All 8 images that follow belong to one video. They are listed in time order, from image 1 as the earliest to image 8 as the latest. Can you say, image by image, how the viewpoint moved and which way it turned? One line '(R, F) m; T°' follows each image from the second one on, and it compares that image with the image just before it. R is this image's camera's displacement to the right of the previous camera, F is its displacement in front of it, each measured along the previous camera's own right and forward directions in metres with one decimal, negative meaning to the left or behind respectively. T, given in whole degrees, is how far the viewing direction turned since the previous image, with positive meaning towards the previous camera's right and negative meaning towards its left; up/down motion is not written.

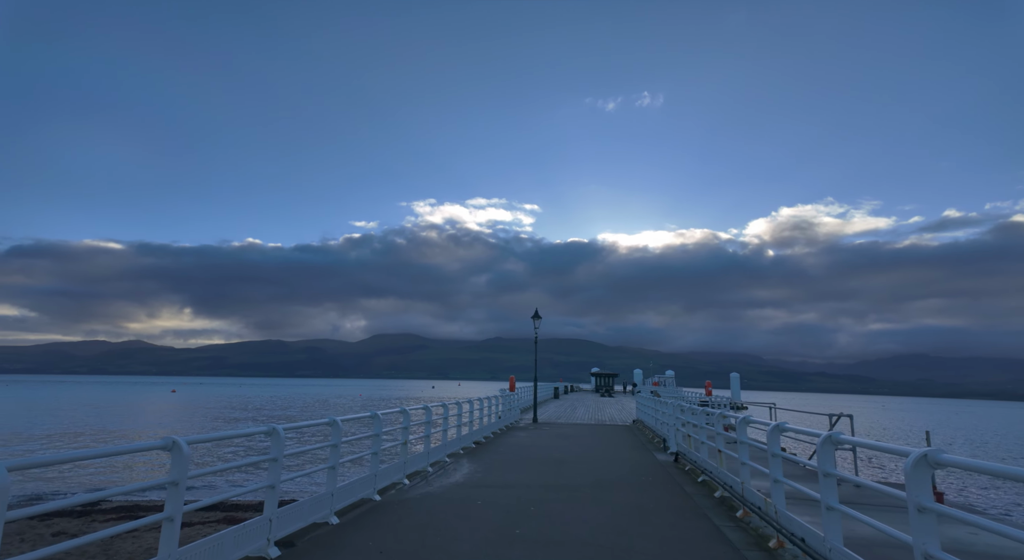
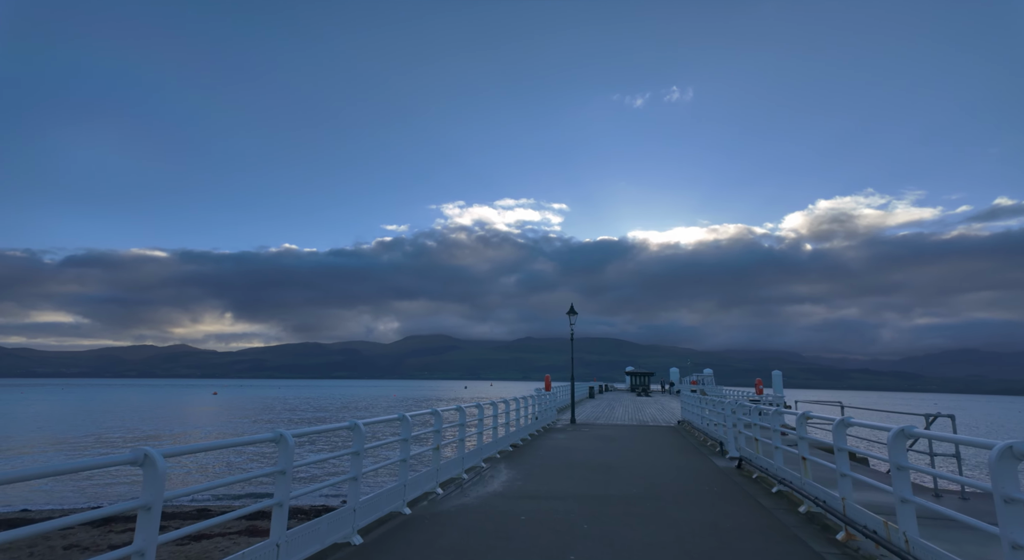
(-0.2, +1.1) m; -3°
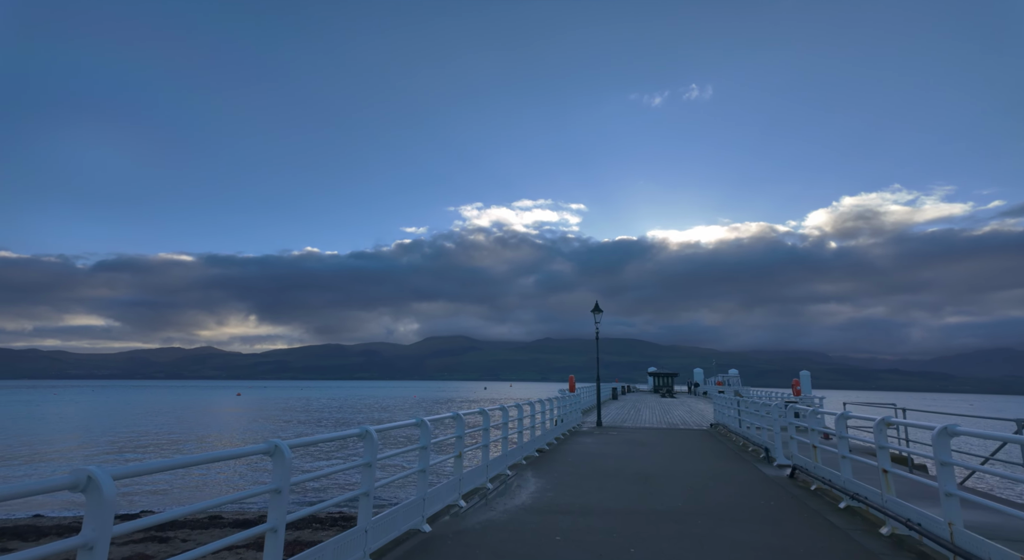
(-0.2, +0.9) m; -2°
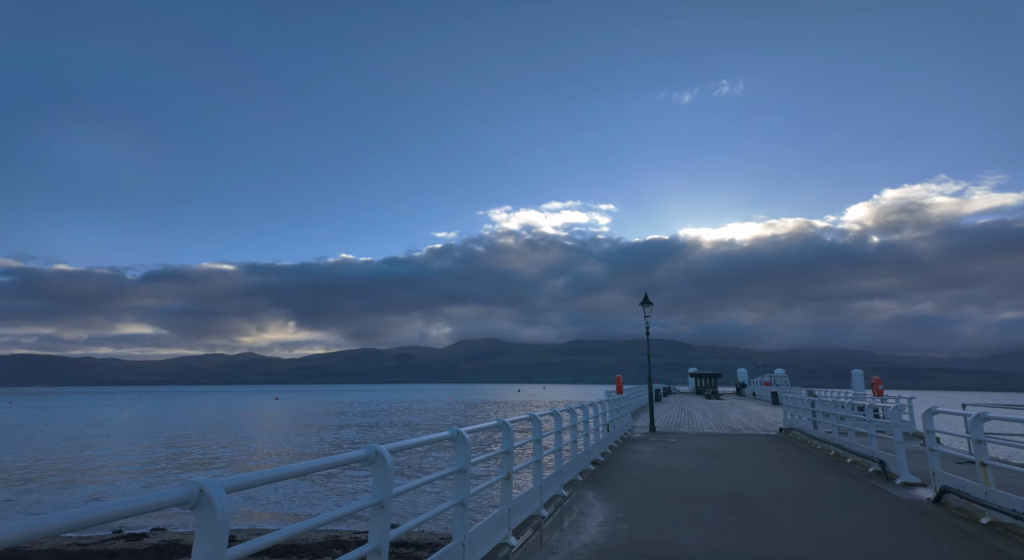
(-0.4, +2.0) m; -3°
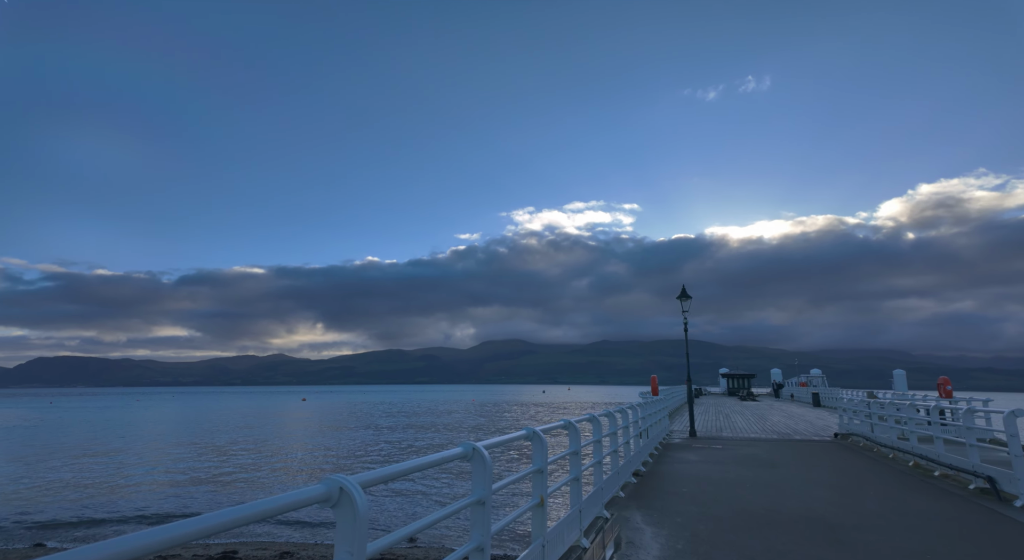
(-0.1, +1.4) m; -2°
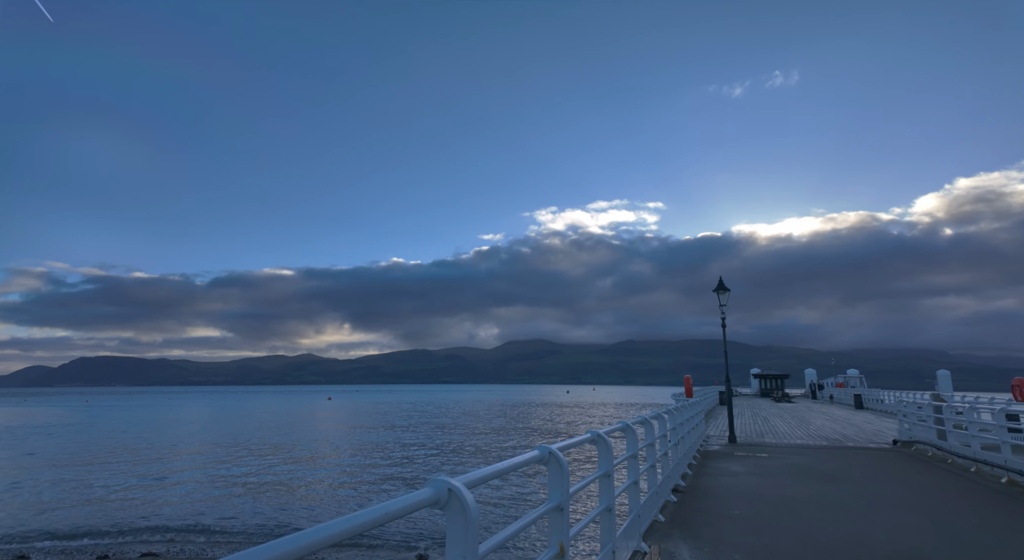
(+0.1, +1.4) m; -2°
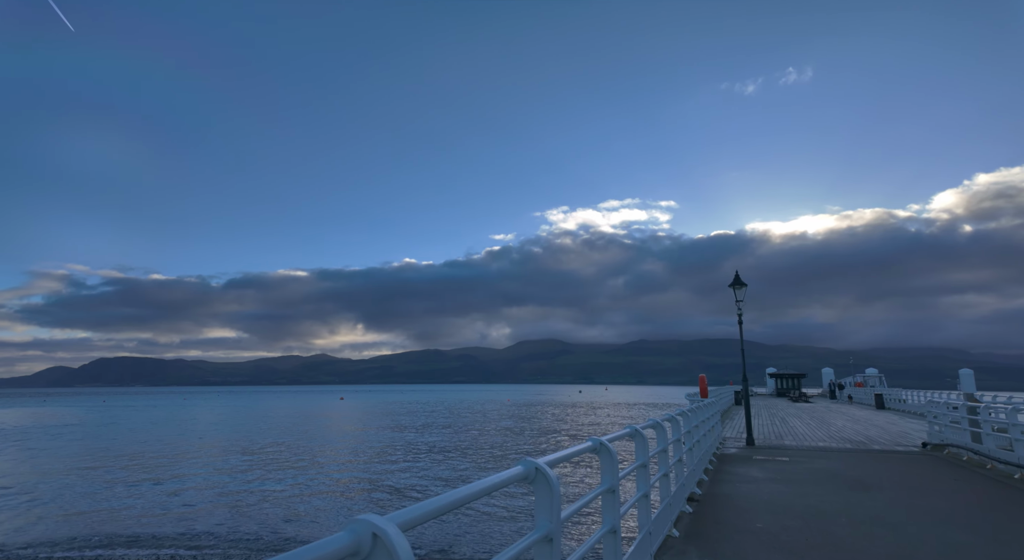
(+0.2, +0.7) m; -1°
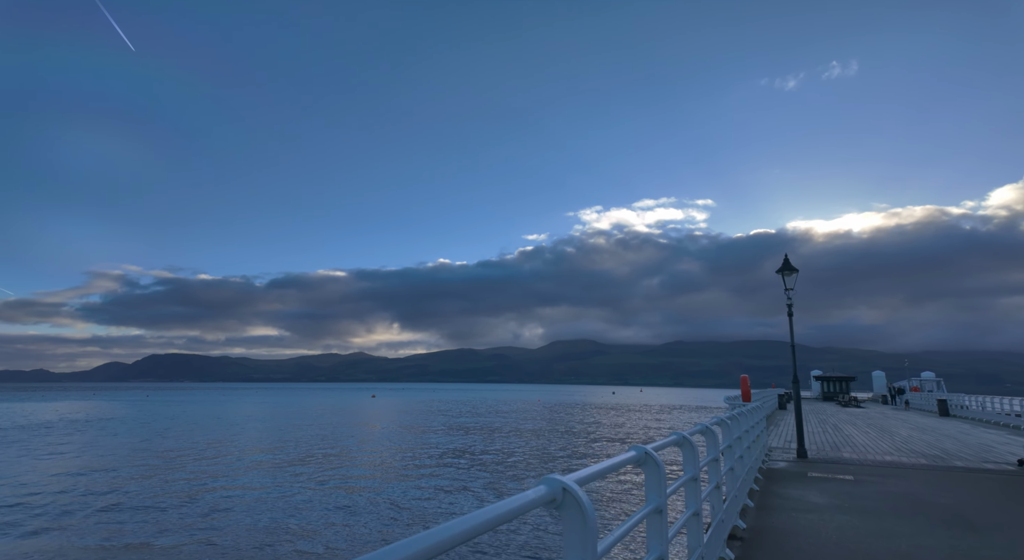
(+0.6, +2.0) m; -3°
